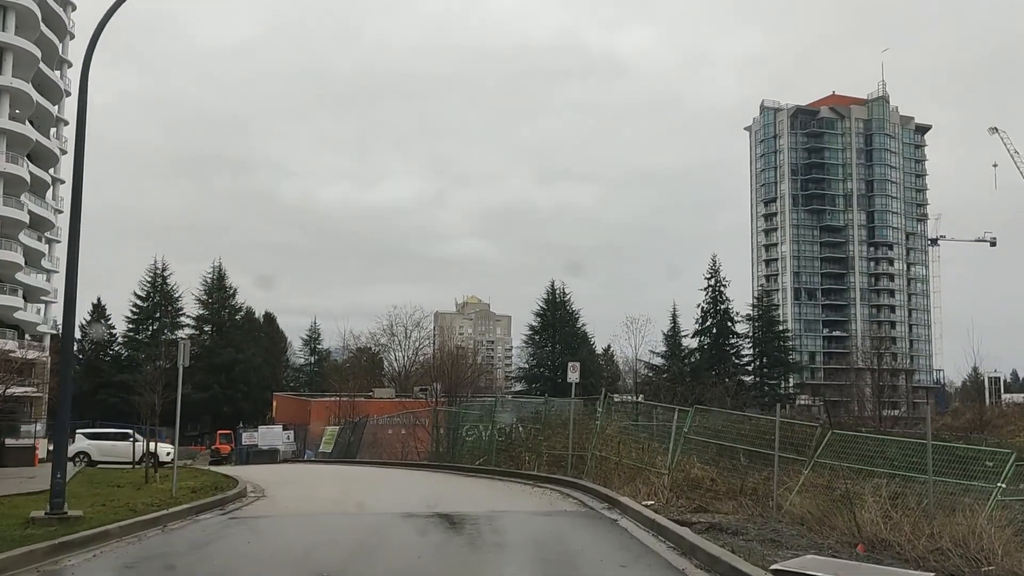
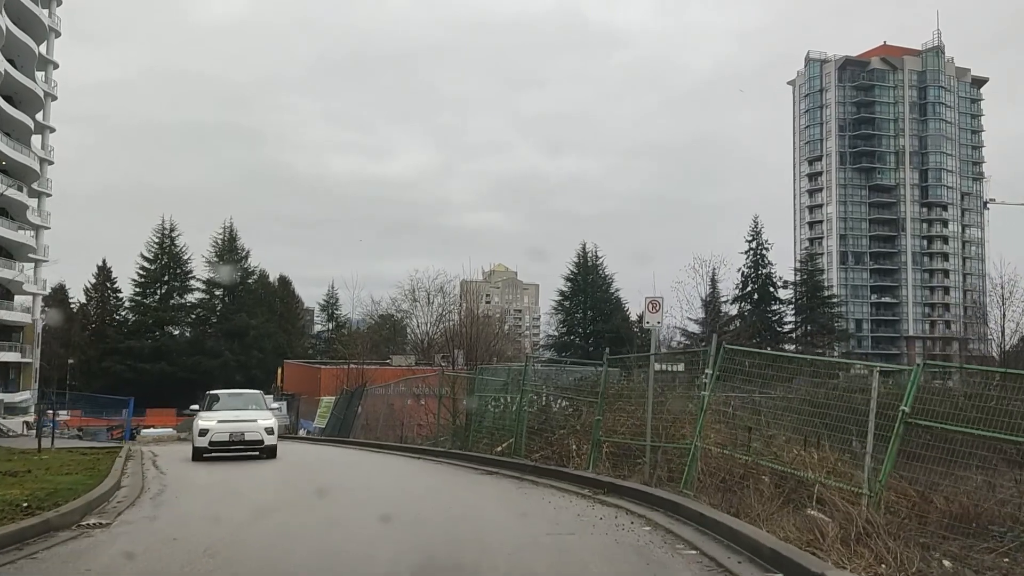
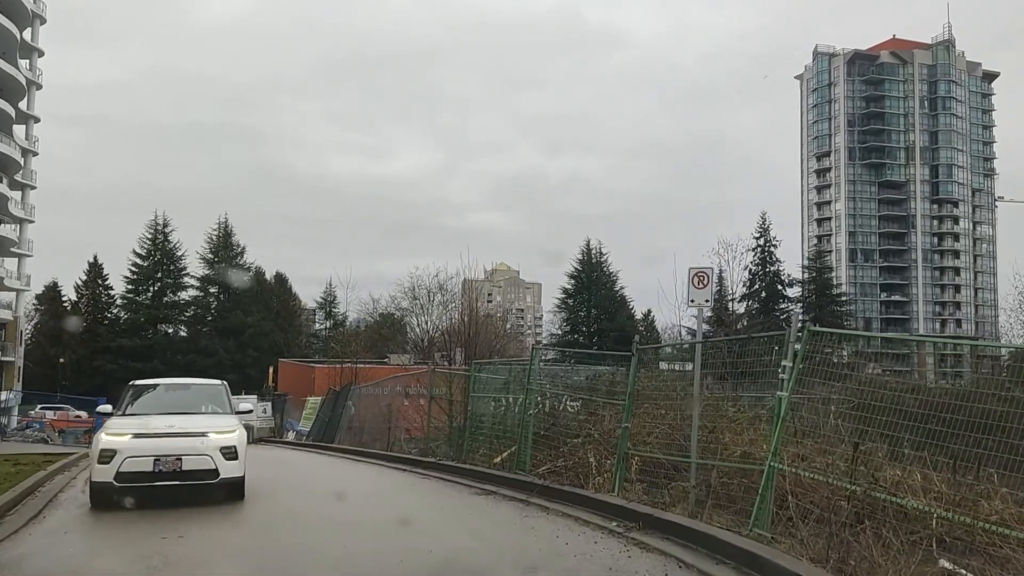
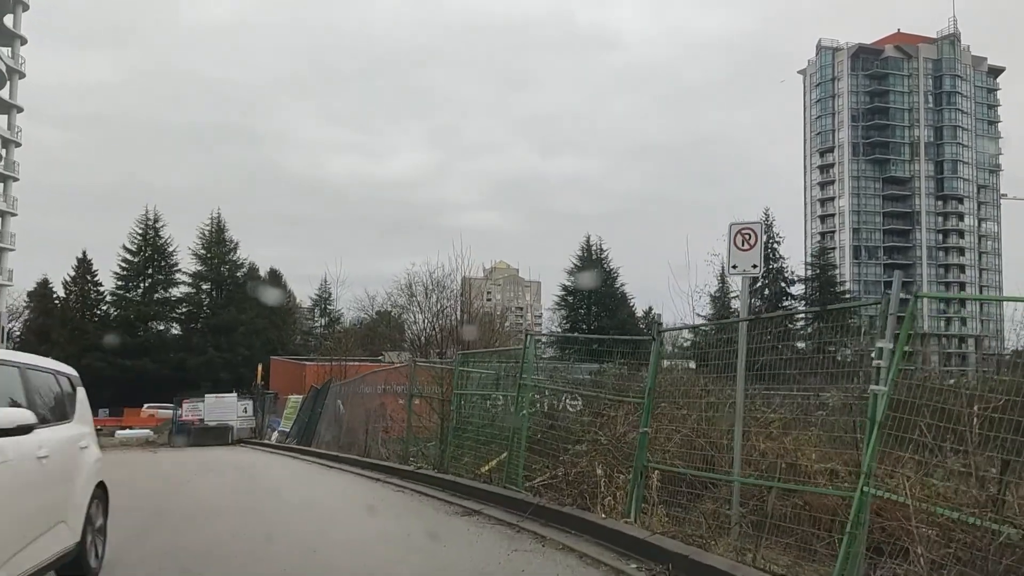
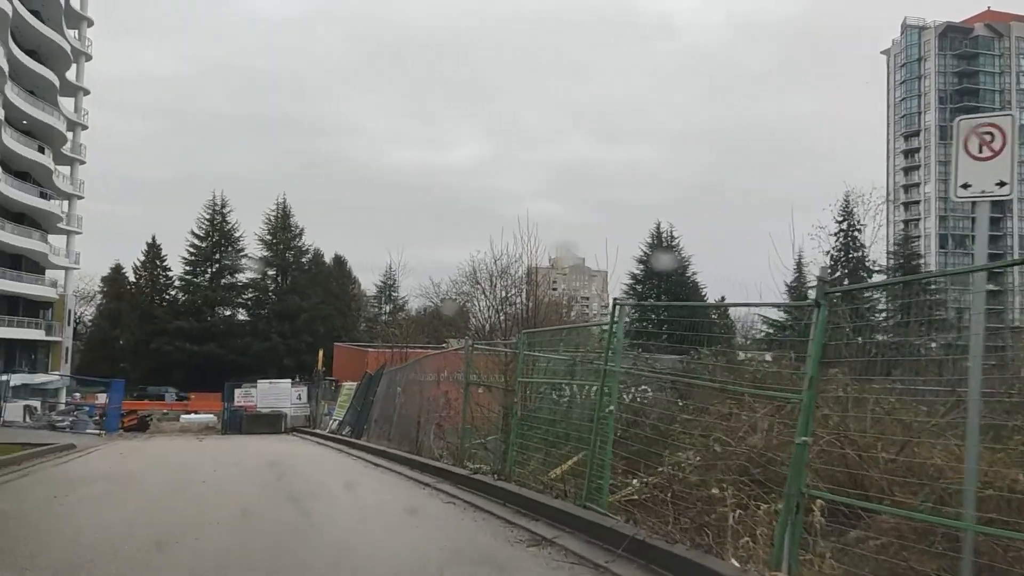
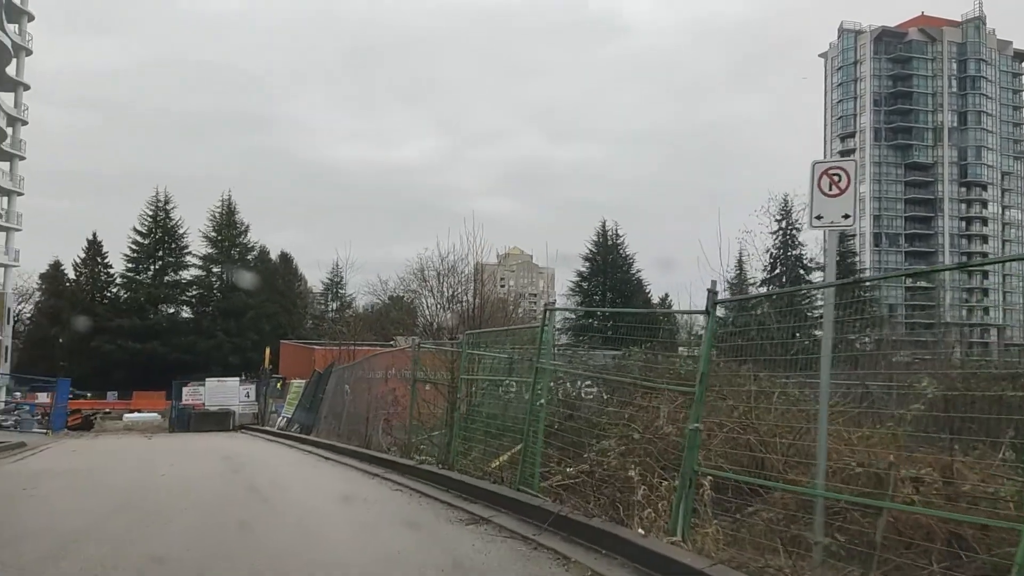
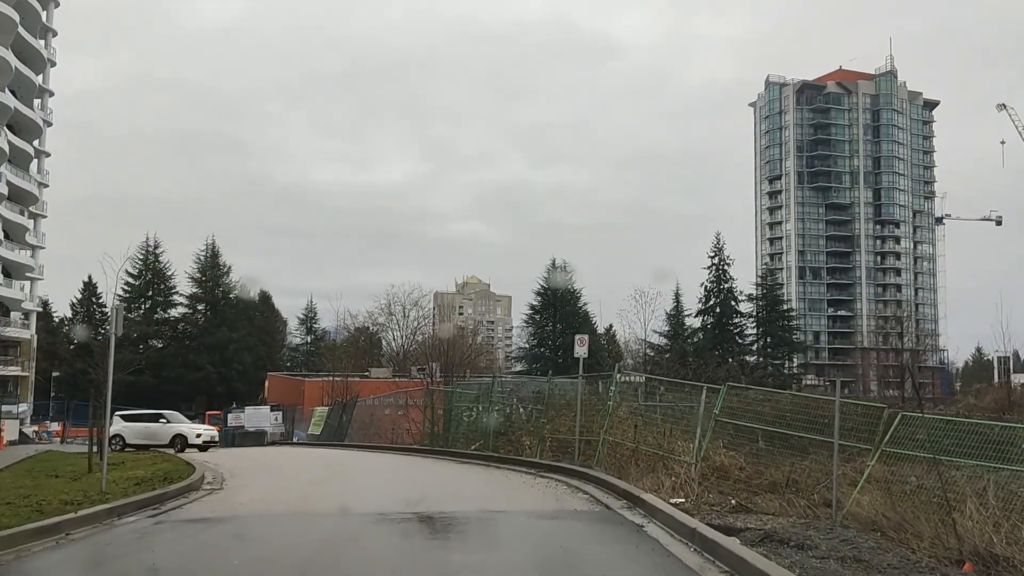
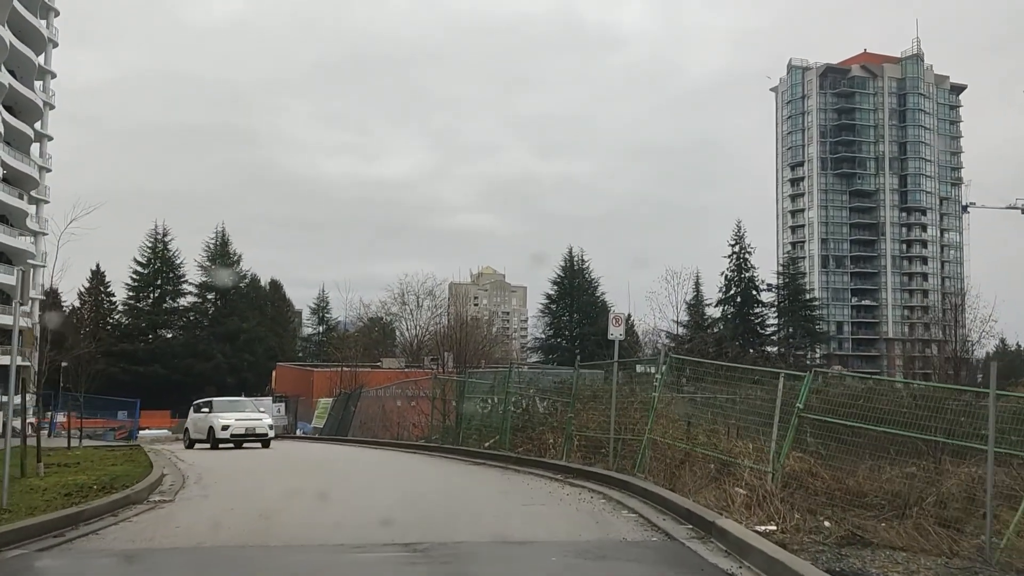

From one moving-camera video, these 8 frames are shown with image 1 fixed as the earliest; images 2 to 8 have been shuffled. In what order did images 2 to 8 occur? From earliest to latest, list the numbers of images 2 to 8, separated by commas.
7, 8, 2, 3, 4, 6, 5
